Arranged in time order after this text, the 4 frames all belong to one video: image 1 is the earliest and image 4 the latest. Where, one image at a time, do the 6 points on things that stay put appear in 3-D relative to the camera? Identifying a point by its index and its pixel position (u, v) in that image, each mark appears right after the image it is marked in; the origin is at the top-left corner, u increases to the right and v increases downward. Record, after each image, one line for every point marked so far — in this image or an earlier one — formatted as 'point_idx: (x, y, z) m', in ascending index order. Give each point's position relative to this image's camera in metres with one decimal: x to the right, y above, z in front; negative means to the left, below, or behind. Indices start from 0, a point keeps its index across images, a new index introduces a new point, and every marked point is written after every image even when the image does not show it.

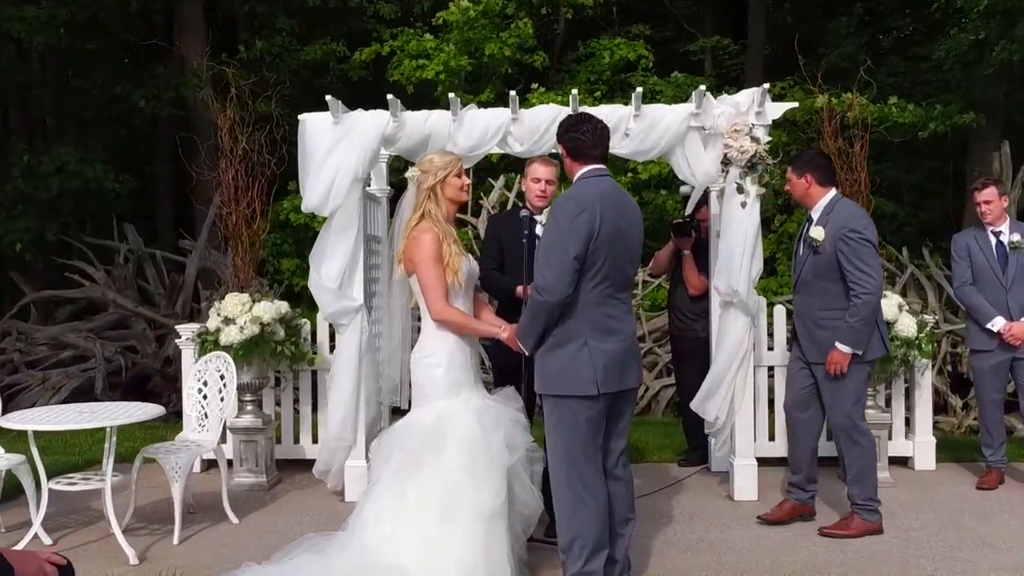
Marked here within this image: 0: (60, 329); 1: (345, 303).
0: (-4.7, -0.4, +9.3) m
1: (-1.0, -0.1, +5.4) m
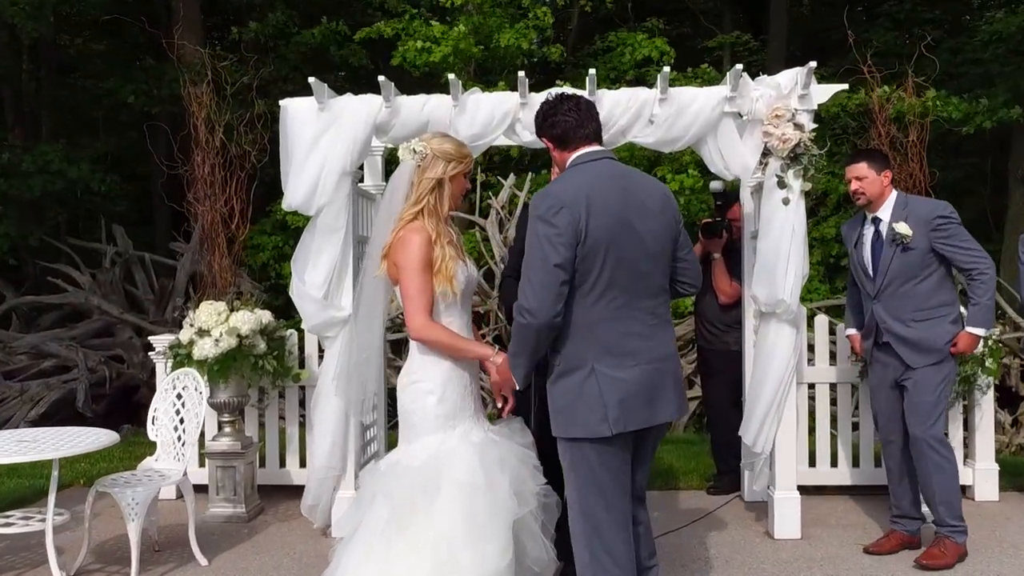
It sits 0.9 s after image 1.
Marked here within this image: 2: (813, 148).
0: (-4.6, -0.5, +8.8) m
1: (-0.9, -0.1, +4.7) m
2: (+1.5, +0.7, +4.6) m
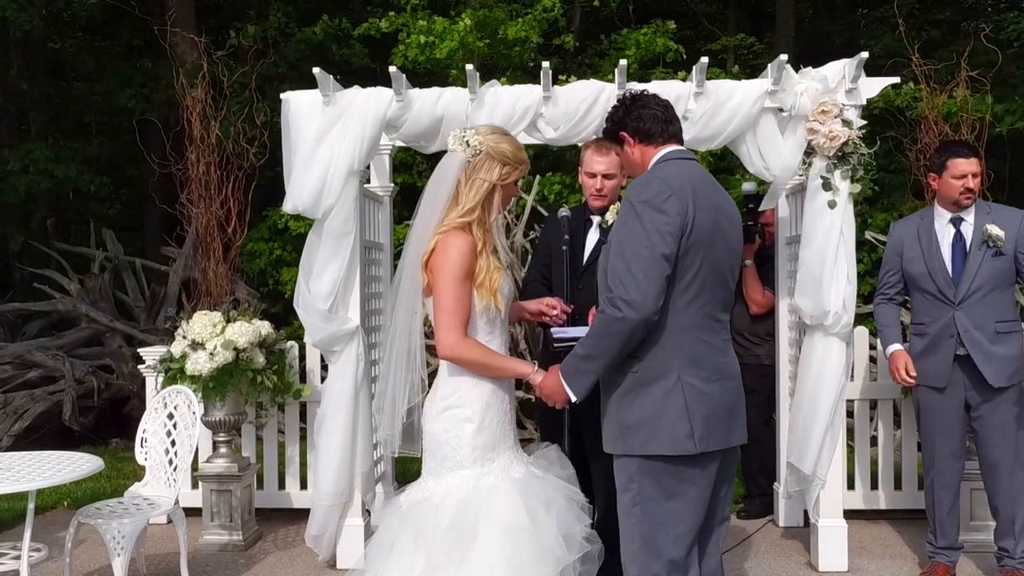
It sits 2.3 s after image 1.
0: (-4.5, -0.5, +8.3) m
1: (-0.8, -0.2, +4.4) m
2: (+1.6, +0.7, +4.2) m
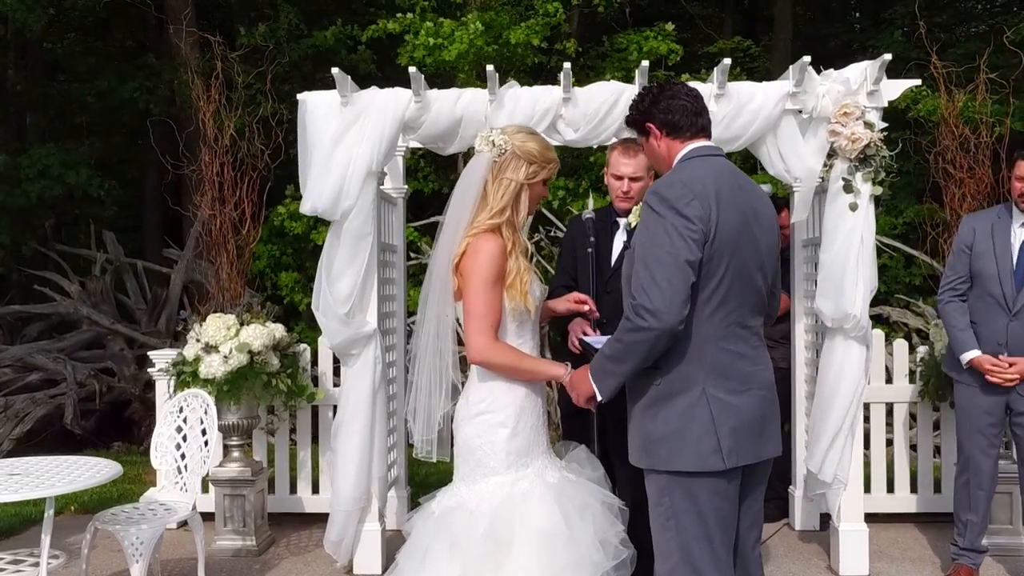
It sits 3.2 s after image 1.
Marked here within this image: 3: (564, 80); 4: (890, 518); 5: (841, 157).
0: (-4.4, -0.6, +8.3) m
1: (-0.7, -0.2, +4.3) m
2: (+1.7, +0.6, +4.2) m
3: (+0.3, +1.0, +4.3) m
4: (+2.2, -1.3, +5.2) m
5: (+1.5, +0.6, +4.2) m
